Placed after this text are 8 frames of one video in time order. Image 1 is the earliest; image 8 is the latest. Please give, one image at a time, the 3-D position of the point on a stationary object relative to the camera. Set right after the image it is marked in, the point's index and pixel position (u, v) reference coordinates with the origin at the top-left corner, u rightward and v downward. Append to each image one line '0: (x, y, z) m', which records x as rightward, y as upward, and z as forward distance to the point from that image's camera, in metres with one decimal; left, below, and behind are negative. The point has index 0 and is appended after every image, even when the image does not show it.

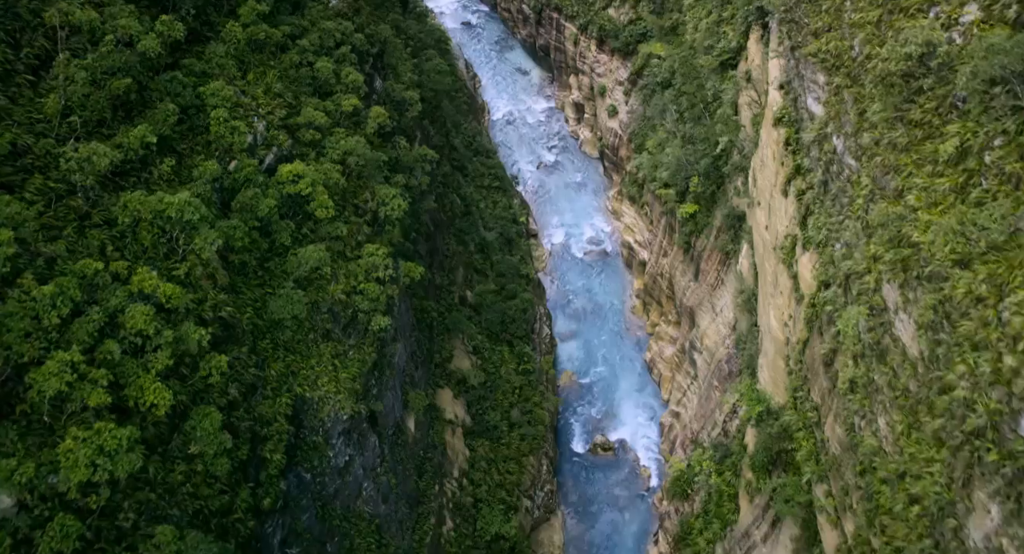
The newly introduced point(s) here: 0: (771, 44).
0: (+6.4, +5.7, +19.8) m
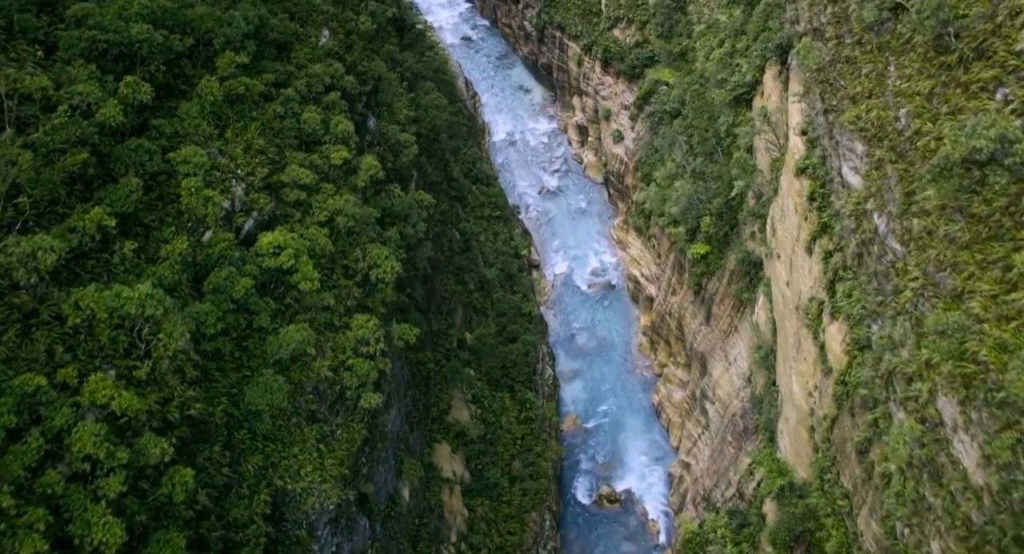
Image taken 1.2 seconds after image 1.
0: (+6.5, +4.4, +18.6) m
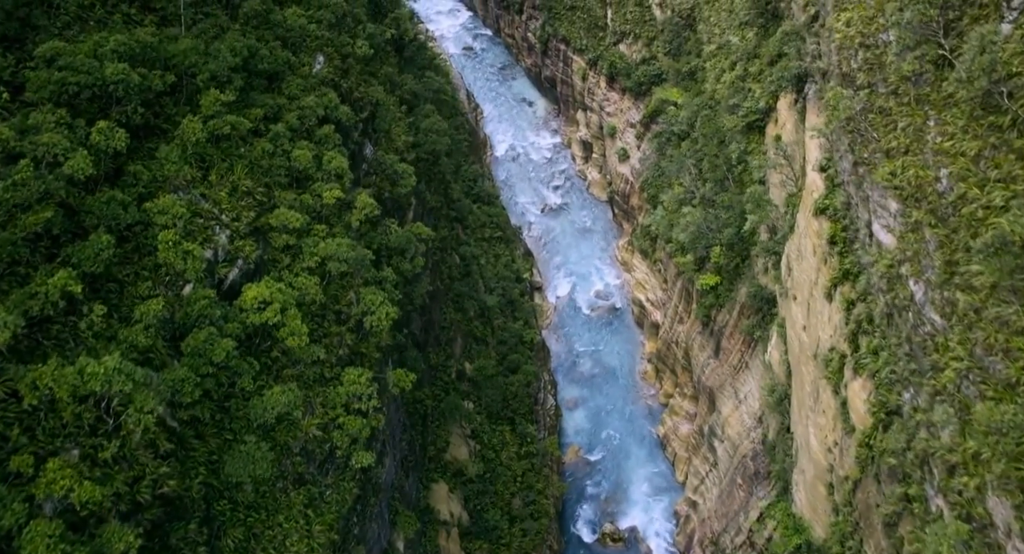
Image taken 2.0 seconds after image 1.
0: (+6.6, +3.5, +17.6) m
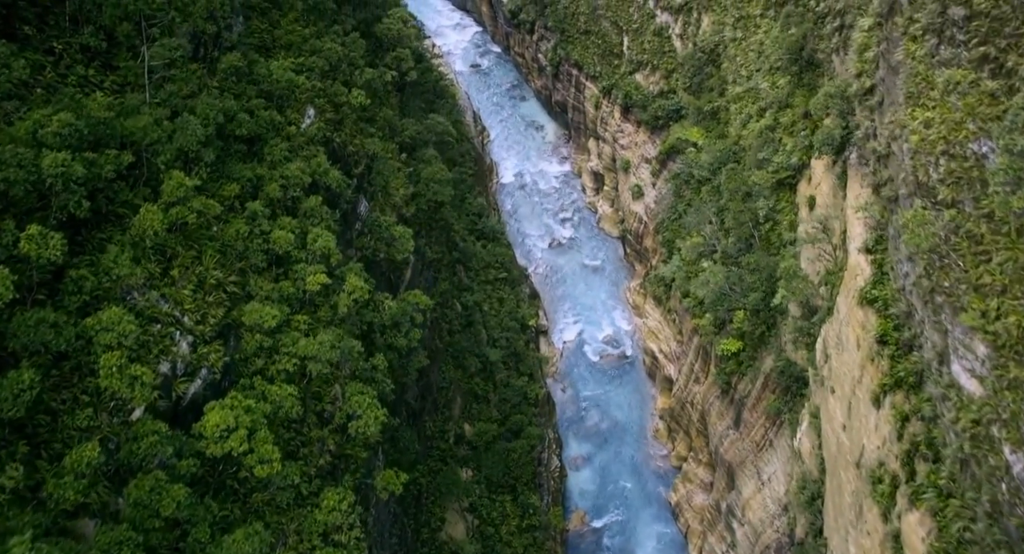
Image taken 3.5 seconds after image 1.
0: (+6.8, +1.7, +15.8) m
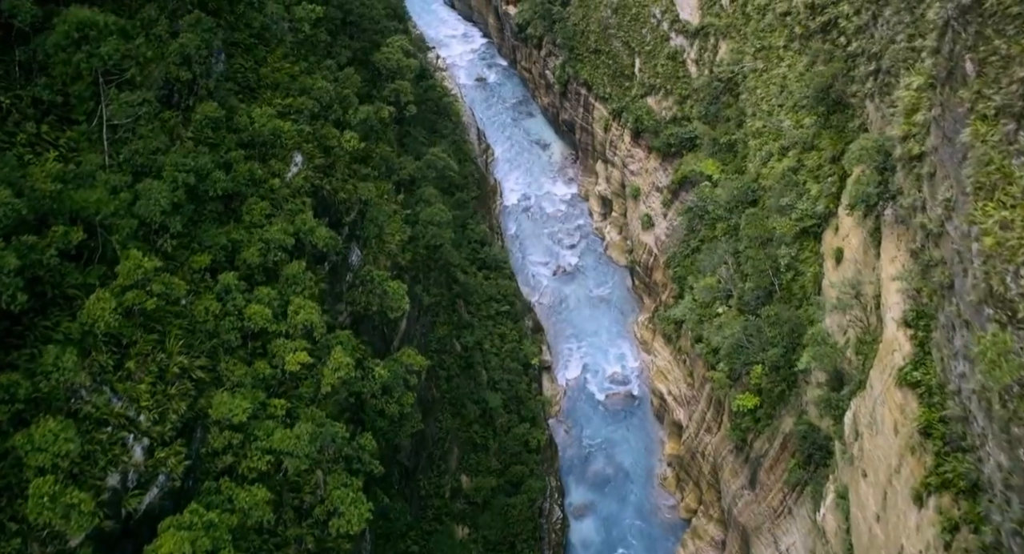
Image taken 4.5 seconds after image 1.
0: (+6.9, +0.4, +14.5) m
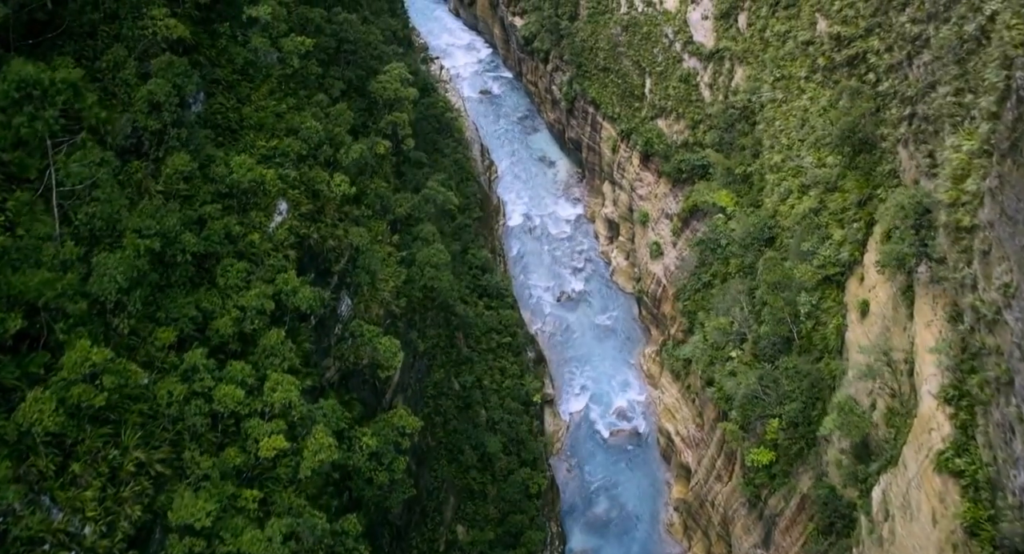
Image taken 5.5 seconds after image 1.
0: (+6.9, -0.7, +13.2) m
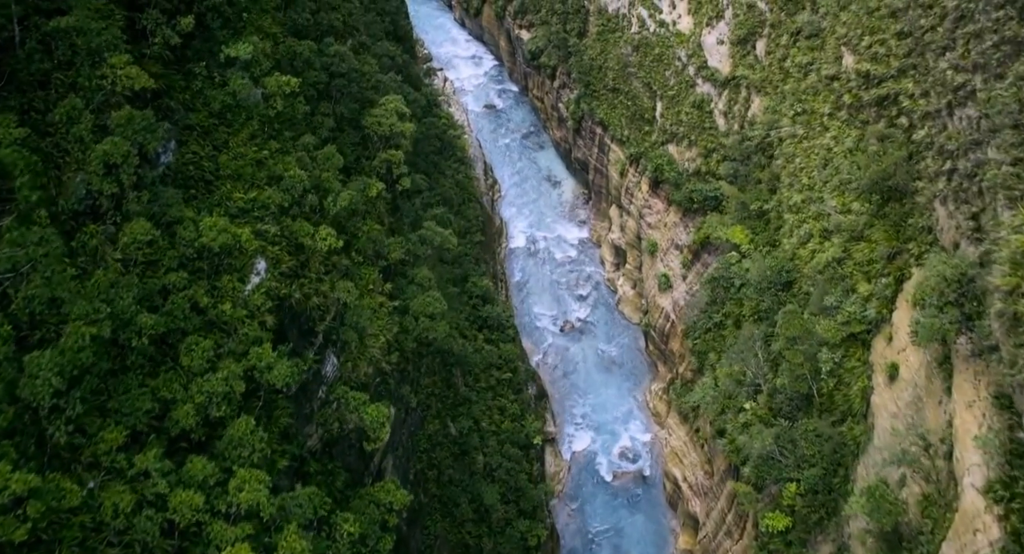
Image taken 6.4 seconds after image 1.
0: (+6.9, -1.9, +12.0) m
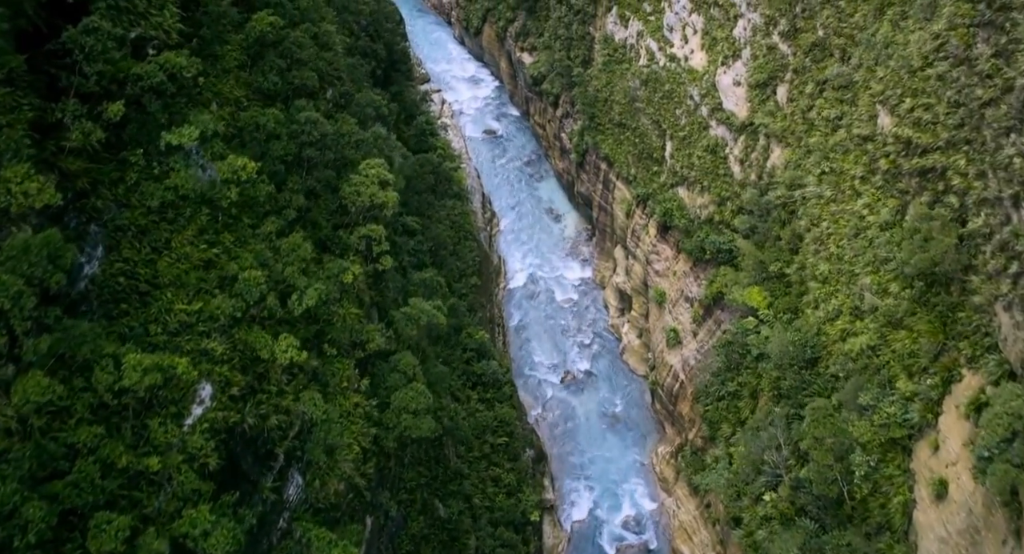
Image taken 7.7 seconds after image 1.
0: (+6.7, -3.6, +10.0) m
